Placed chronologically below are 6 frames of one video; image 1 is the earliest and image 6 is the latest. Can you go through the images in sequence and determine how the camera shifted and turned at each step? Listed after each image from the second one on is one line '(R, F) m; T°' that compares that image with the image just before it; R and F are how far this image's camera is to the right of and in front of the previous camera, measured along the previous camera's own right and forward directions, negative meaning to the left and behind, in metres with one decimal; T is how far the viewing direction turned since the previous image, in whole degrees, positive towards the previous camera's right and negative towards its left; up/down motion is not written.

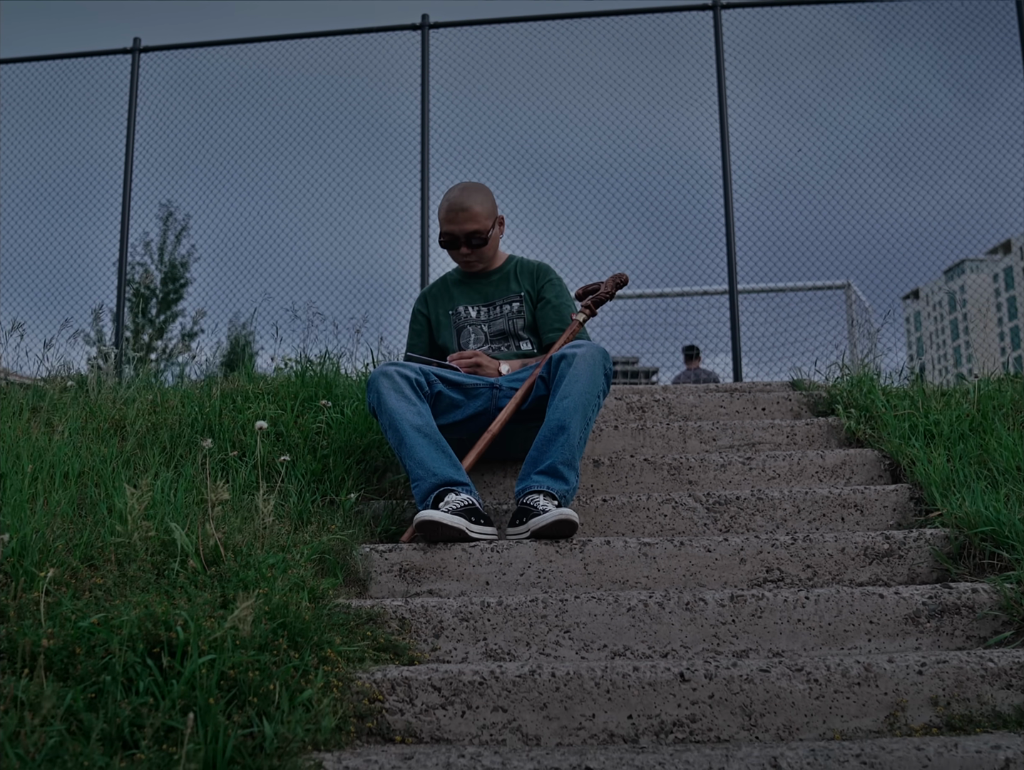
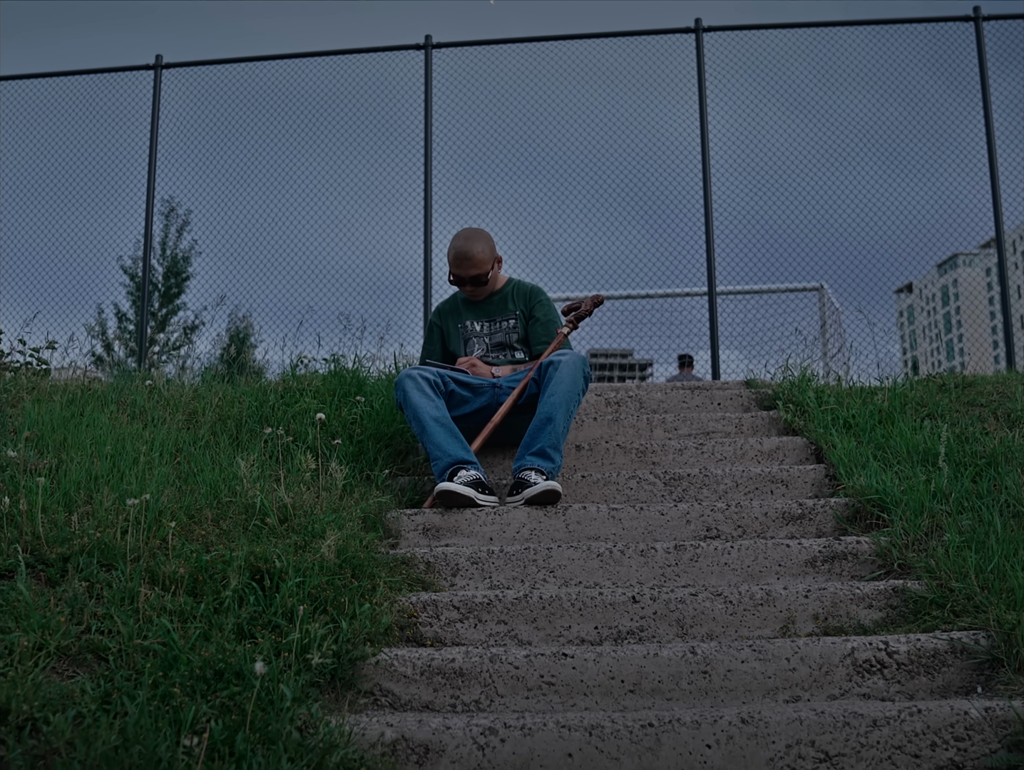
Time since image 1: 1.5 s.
(0.0, -0.7) m; 0°
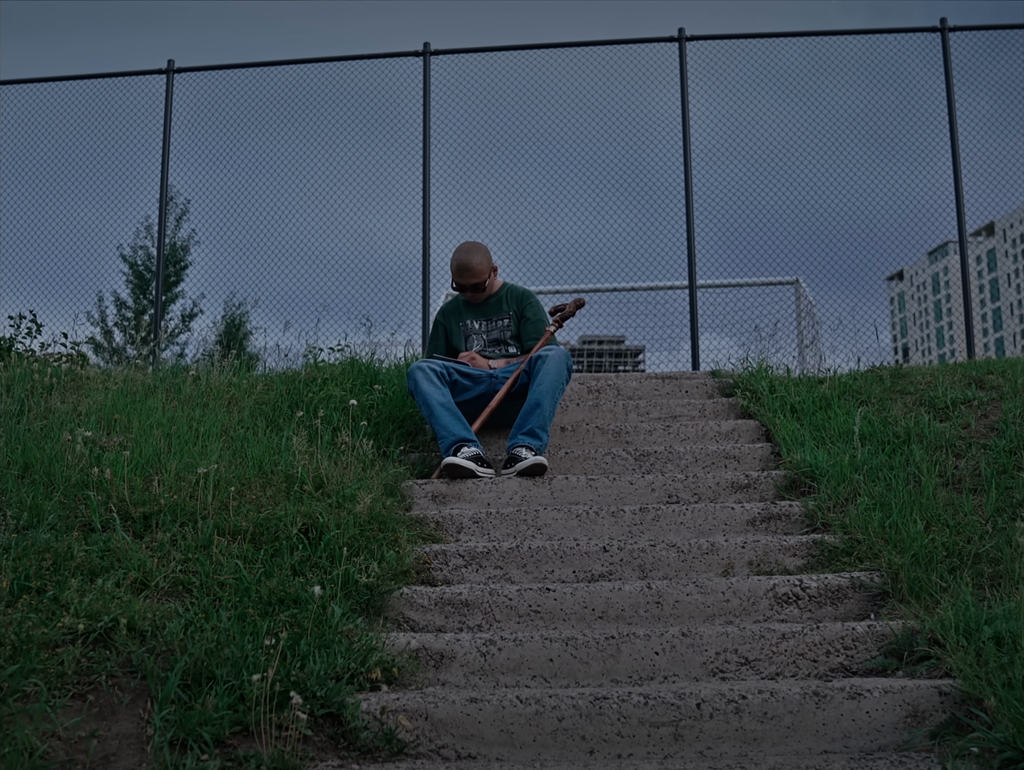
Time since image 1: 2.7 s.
(0.0, -0.6) m; 0°
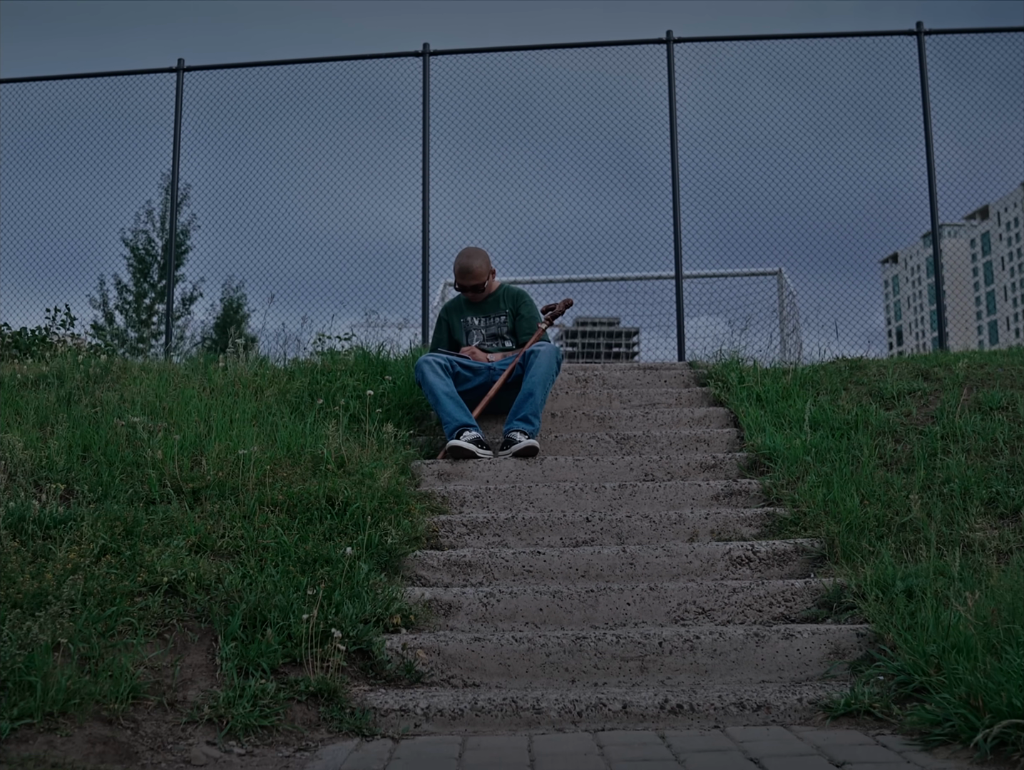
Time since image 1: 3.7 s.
(0.0, -0.5) m; 0°
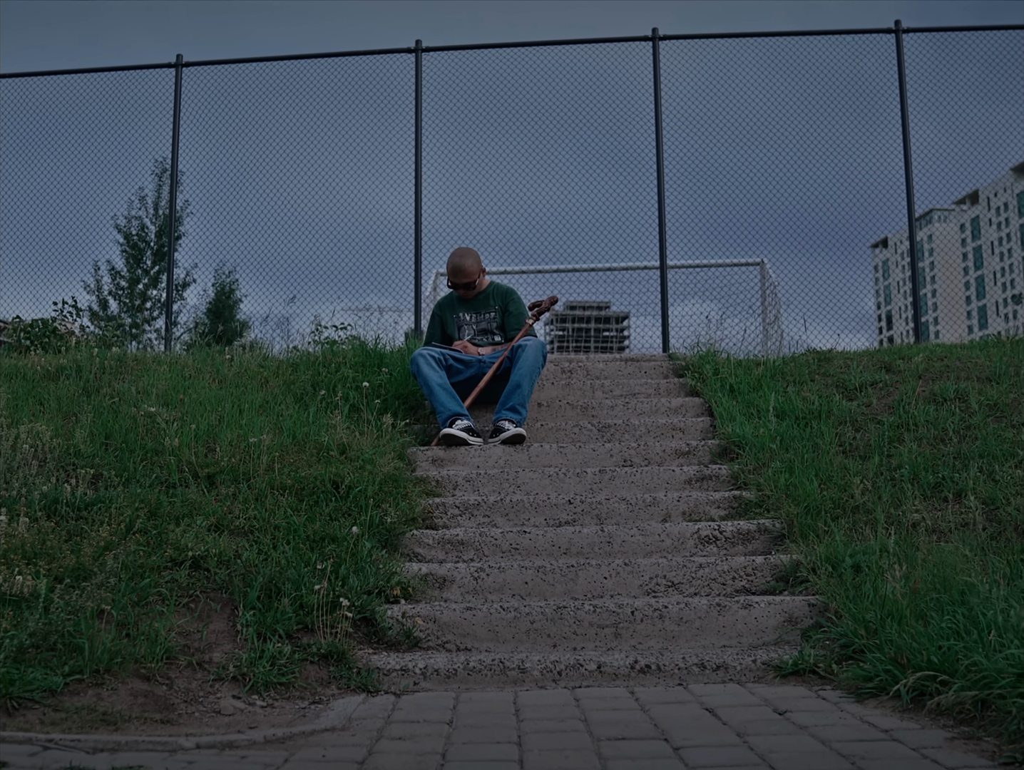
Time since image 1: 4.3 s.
(0.0, -0.3) m; 0°
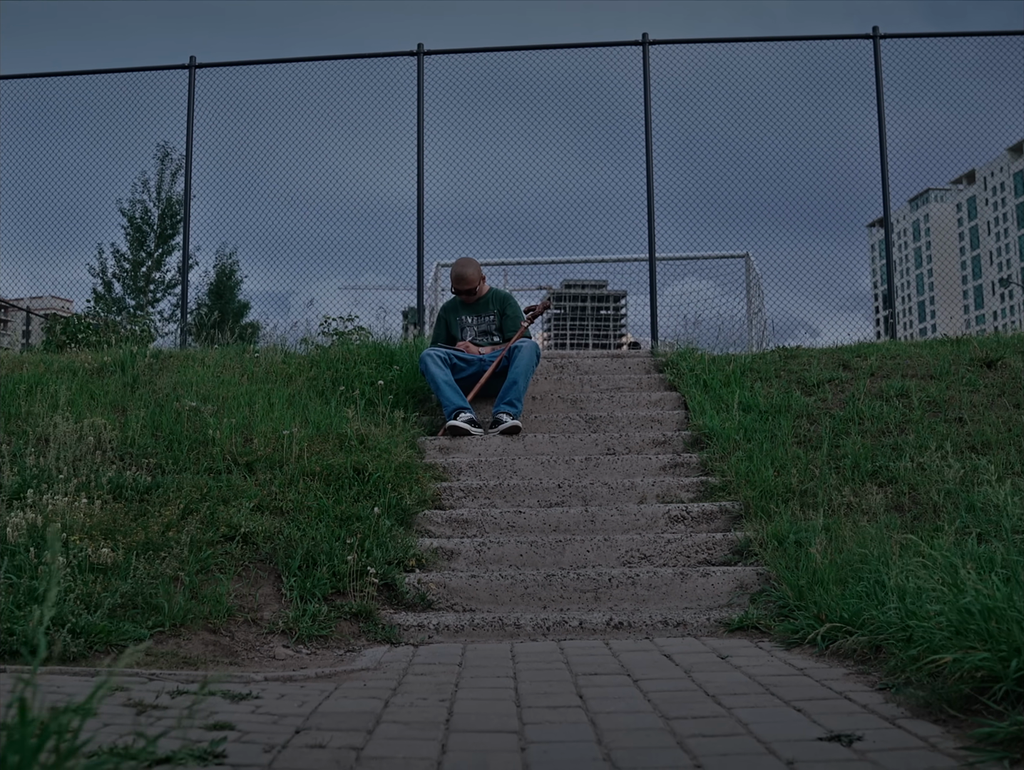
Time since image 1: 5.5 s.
(0.0, -0.6) m; 0°
